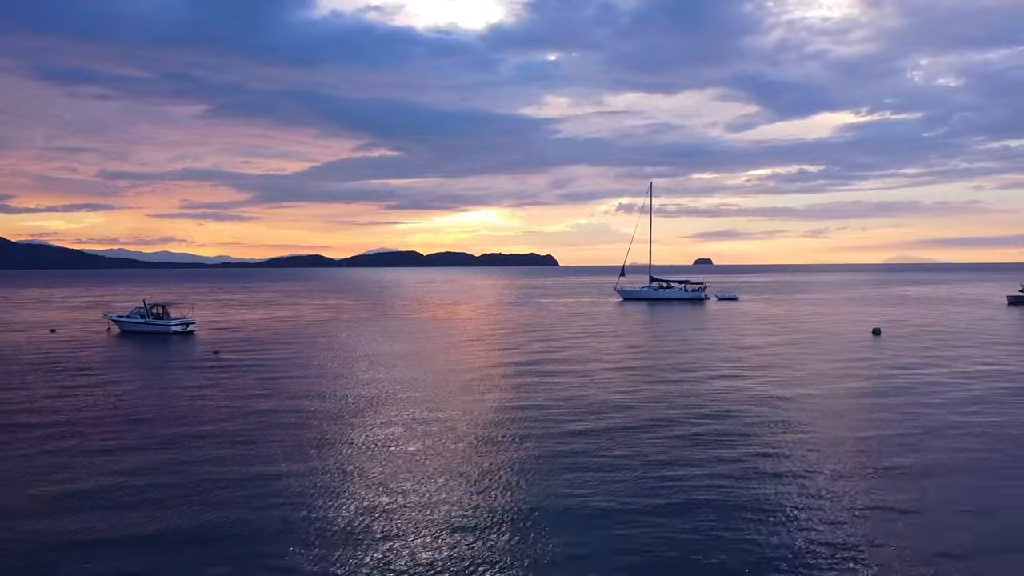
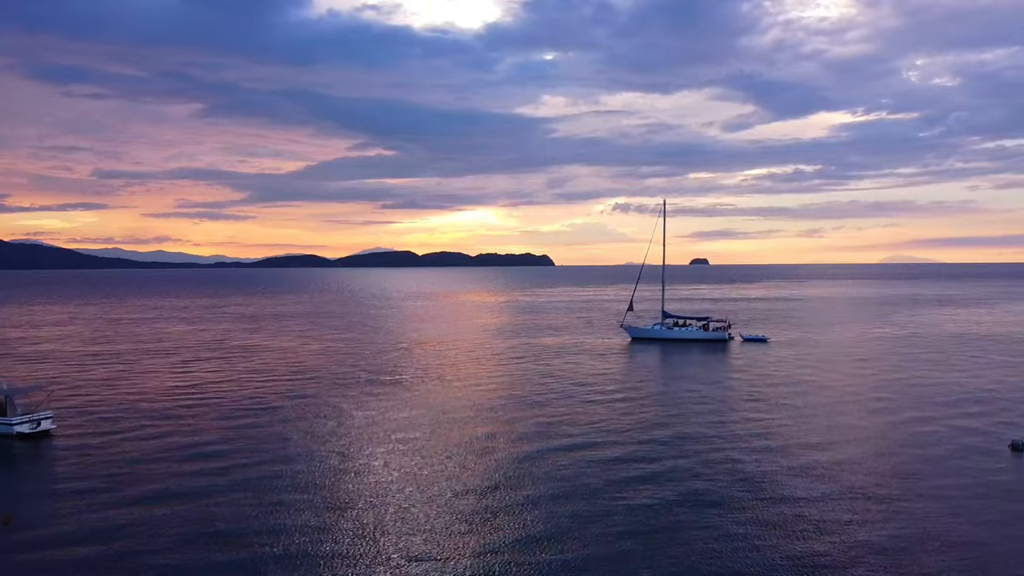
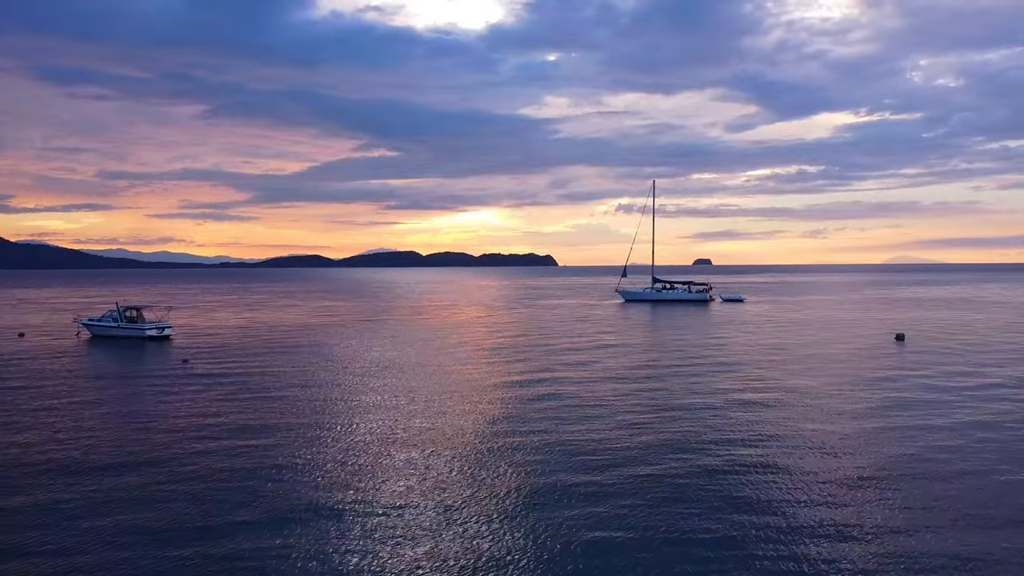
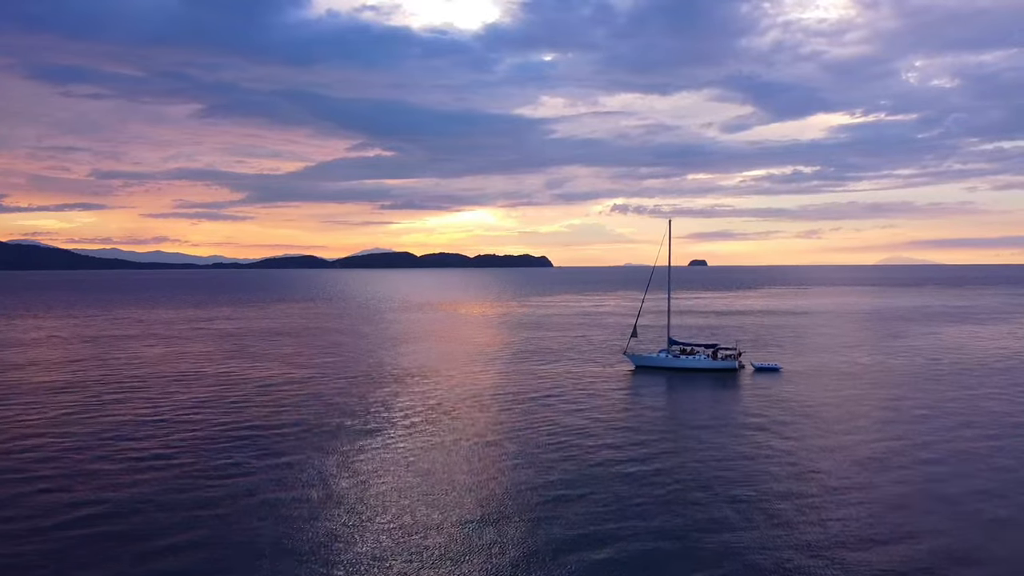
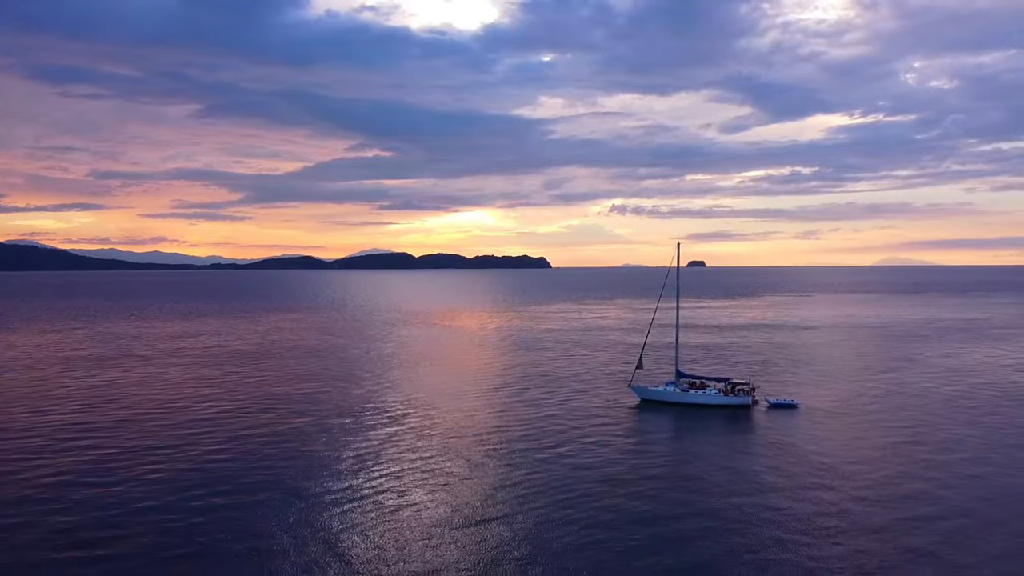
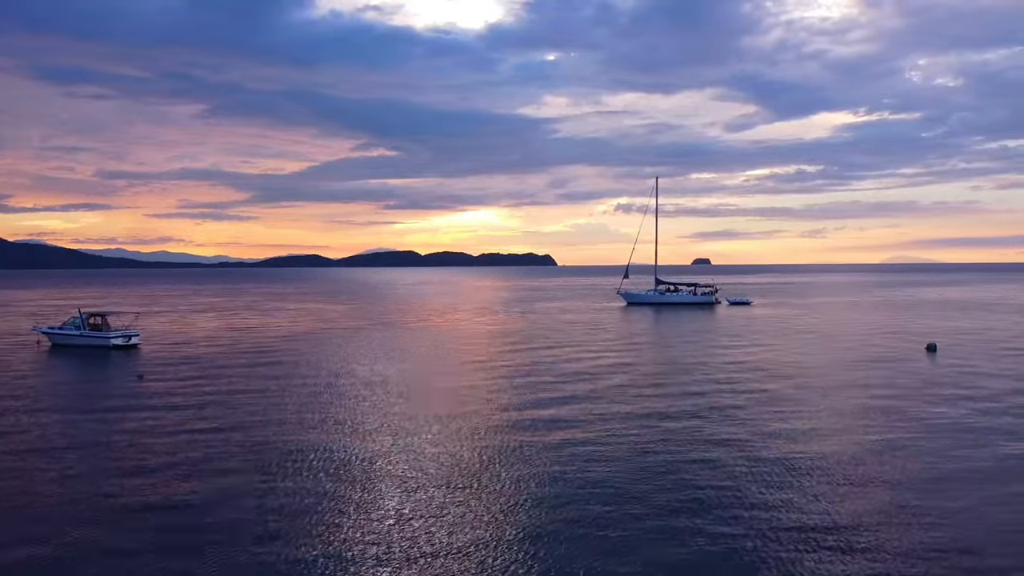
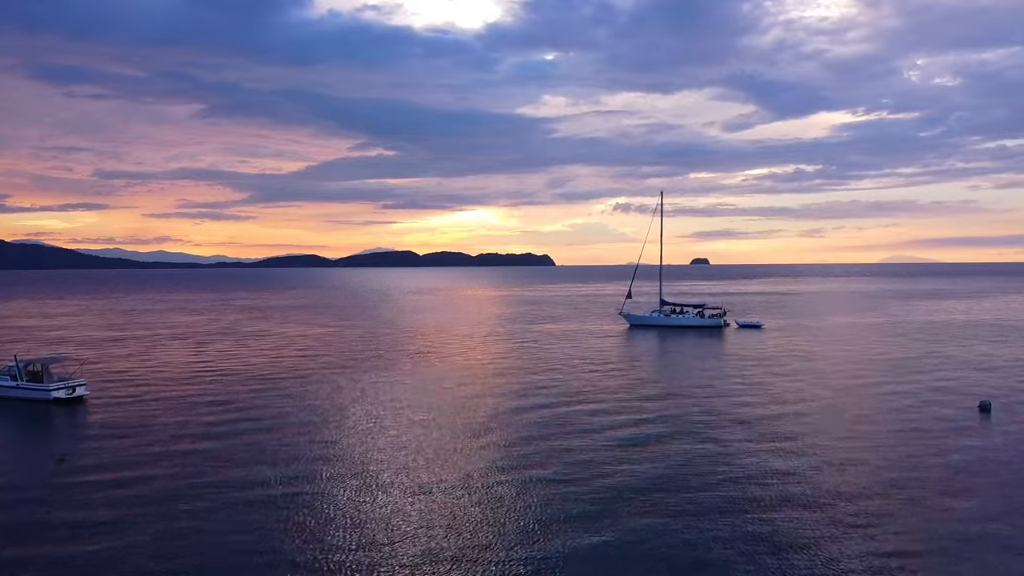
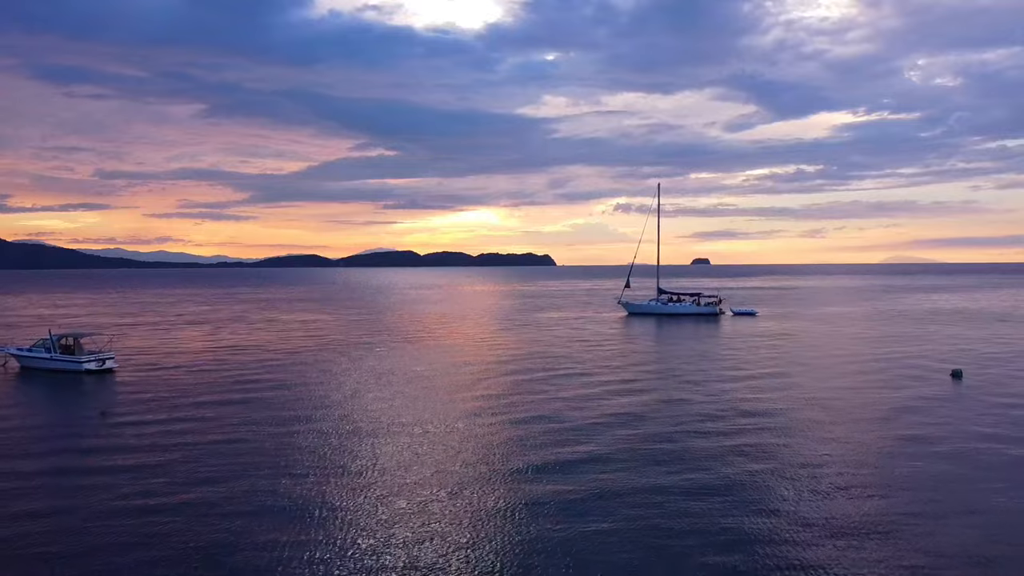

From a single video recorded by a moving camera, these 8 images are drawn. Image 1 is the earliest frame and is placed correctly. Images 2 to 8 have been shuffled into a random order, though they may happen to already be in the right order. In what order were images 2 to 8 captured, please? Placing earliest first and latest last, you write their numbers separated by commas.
3, 6, 8, 7, 2, 4, 5
